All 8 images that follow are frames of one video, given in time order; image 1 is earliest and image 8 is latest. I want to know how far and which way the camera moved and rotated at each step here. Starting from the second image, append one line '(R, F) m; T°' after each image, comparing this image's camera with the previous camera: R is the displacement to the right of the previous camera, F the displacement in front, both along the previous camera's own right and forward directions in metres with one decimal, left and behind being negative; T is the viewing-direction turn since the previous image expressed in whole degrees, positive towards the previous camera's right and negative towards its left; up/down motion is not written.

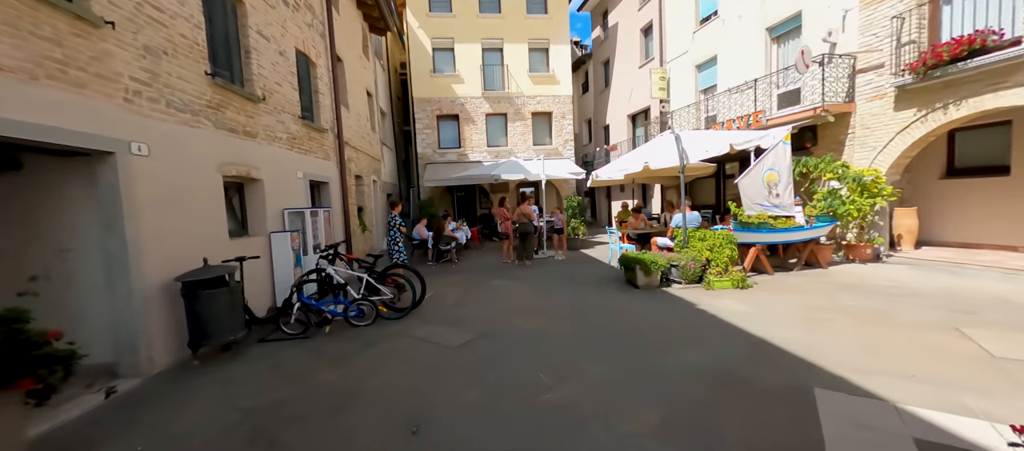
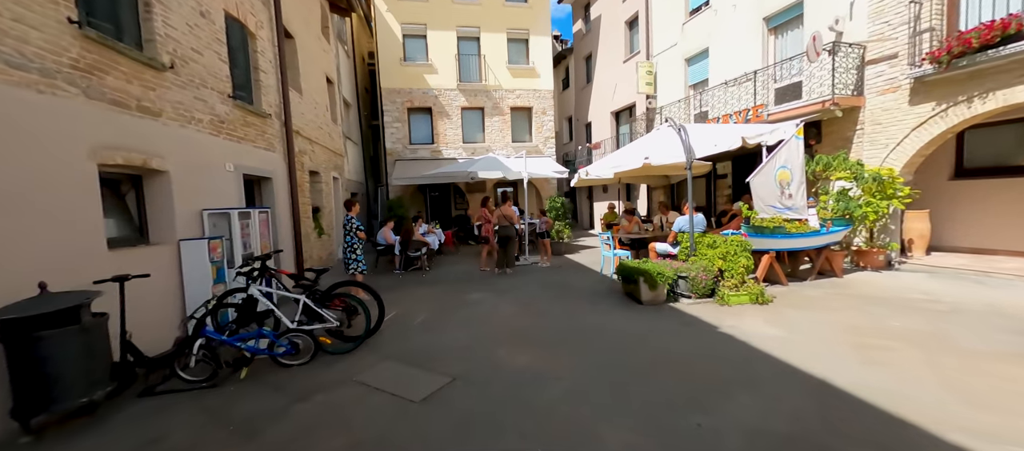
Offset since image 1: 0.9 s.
(-0.1, +1.1) m; +4°
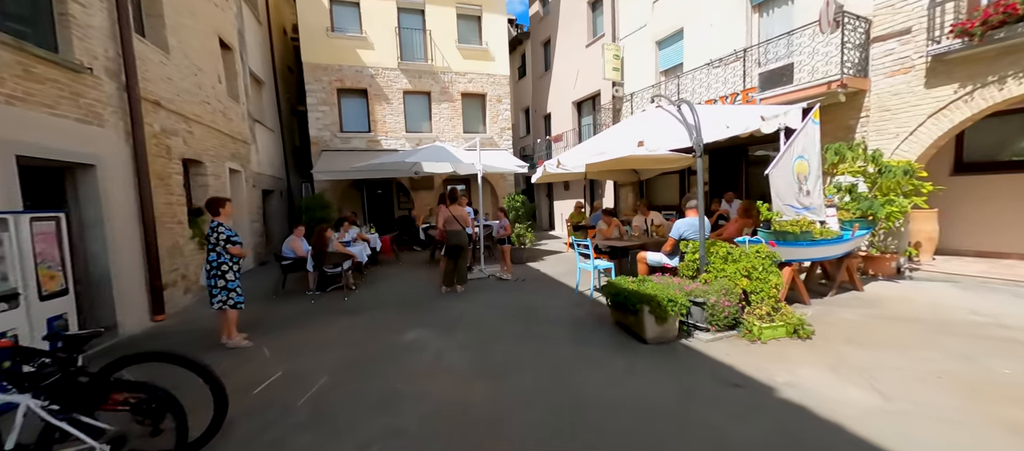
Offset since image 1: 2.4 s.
(0.0, +1.7) m; +7°
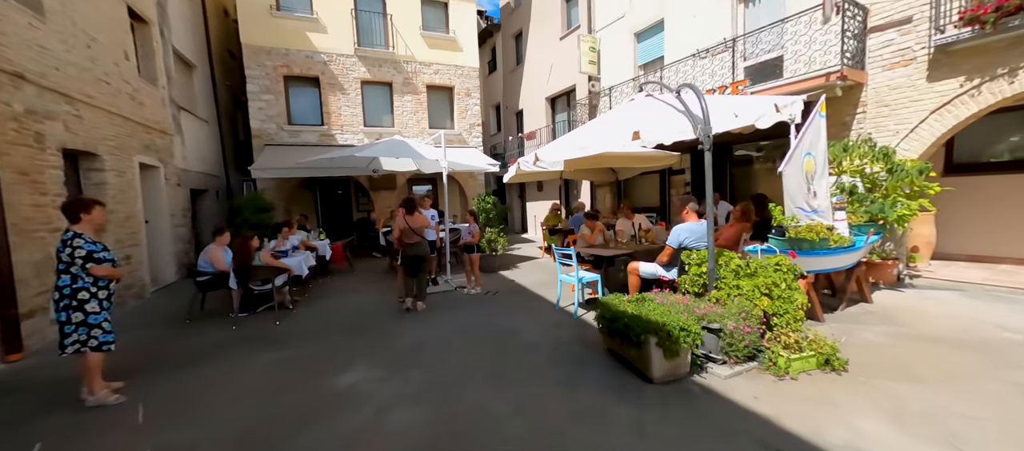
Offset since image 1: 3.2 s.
(0.0, +0.9) m; +4°
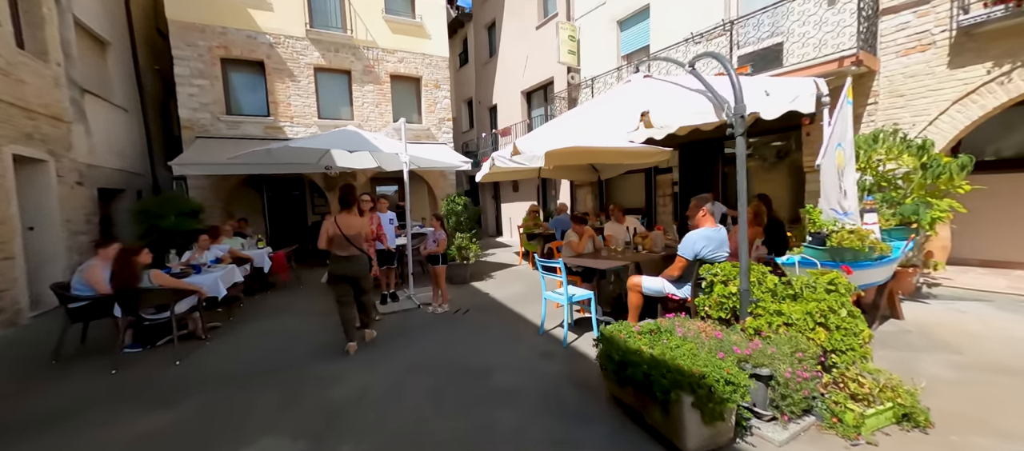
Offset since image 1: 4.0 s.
(0.0, +0.9) m; +4°
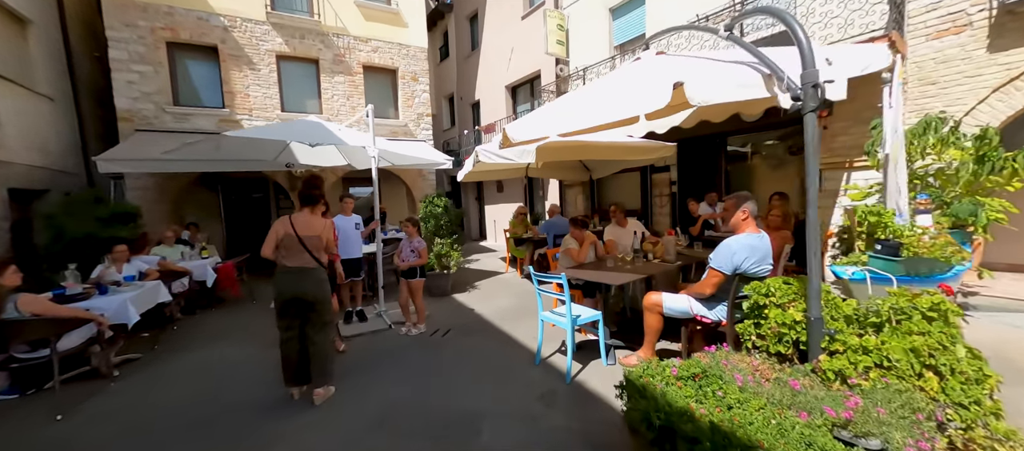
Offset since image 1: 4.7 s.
(-0.1, +0.8) m; +3°
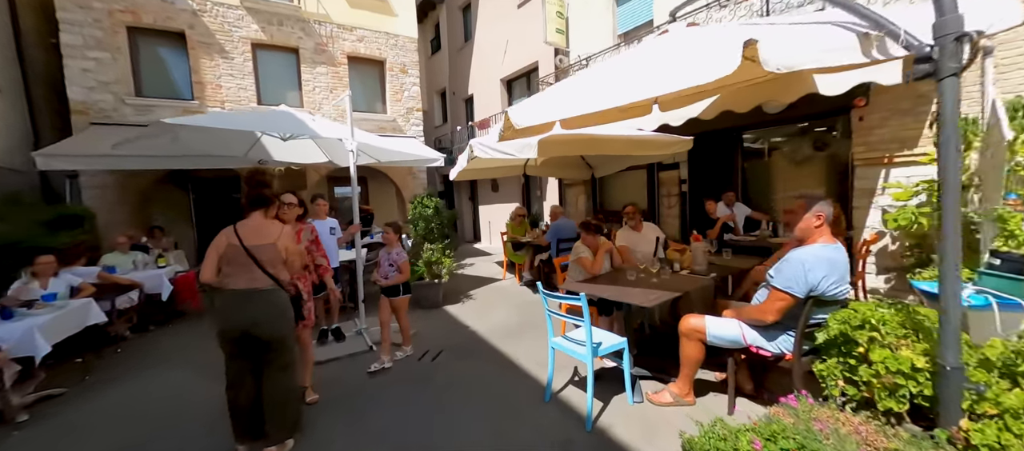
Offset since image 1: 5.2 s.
(-0.1, +0.6) m; +1°
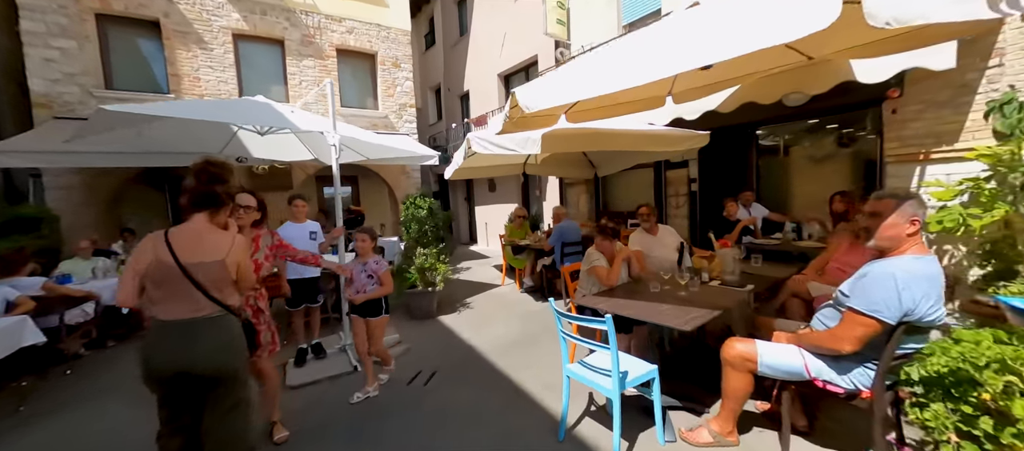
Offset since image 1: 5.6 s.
(-0.1, +0.4) m; +1°
